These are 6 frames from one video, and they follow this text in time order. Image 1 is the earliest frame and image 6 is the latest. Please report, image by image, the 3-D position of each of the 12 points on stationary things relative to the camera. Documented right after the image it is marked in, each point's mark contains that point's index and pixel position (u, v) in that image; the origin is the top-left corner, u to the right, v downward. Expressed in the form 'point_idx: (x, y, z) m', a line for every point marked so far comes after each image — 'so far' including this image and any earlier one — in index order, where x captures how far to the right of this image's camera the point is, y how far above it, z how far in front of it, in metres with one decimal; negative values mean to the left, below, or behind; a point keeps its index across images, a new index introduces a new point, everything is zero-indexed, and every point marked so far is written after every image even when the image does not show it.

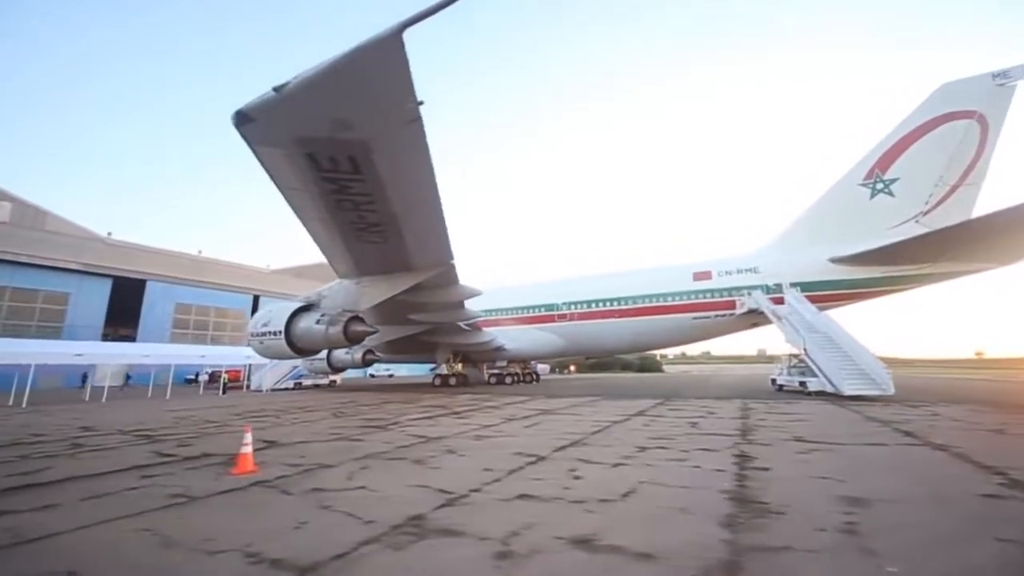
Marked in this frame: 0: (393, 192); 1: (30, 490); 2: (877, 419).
0: (-1.4, +1.1, +5.8) m
1: (-3.5, -1.5, +3.7) m
2: (+4.6, -1.7, +6.1) m
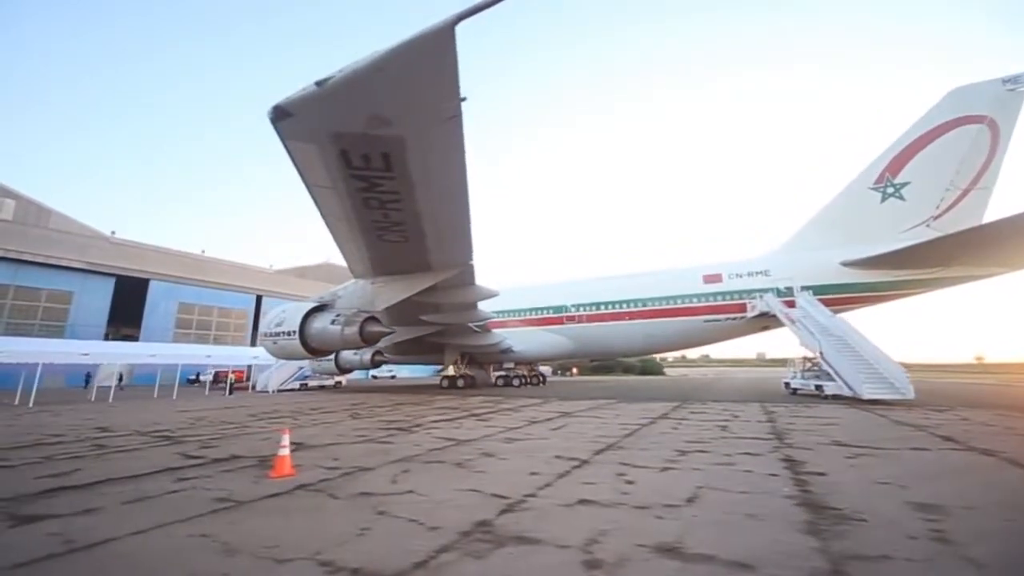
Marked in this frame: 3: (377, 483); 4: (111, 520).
0: (-1.0, +1.1, +5.8) m
1: (-3.2, -1.5, +3.5) m
2: (+4.9, -1.7, +6.1) m
3: (-1.0, -1.5, +3.7) m
4: (-2.4, -1.4, +3.0) m
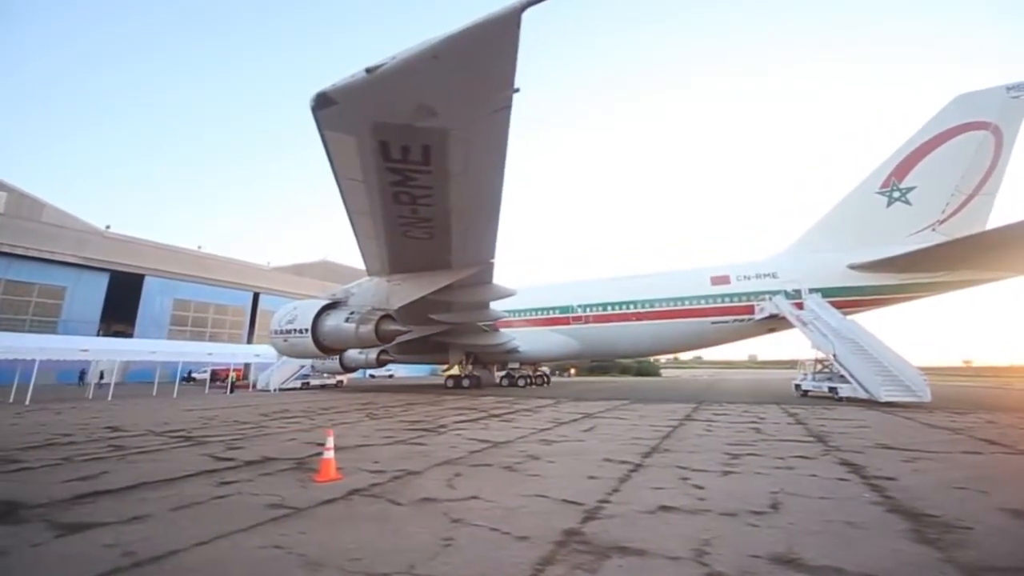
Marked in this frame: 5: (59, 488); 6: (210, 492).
0: (-0.6, +1.2, +5.6) m
1: (-2.7, -1.4, +3.3) m
2: (+5.3, -1.7, +6.1) m
3: (-0.5, -1.4, +3.6) m
4: (-1.9, -1.3, +2.8) m
5: (-3.4, -1.5, +3.7) m
6: (-2.2, -1.5, +3.5) m
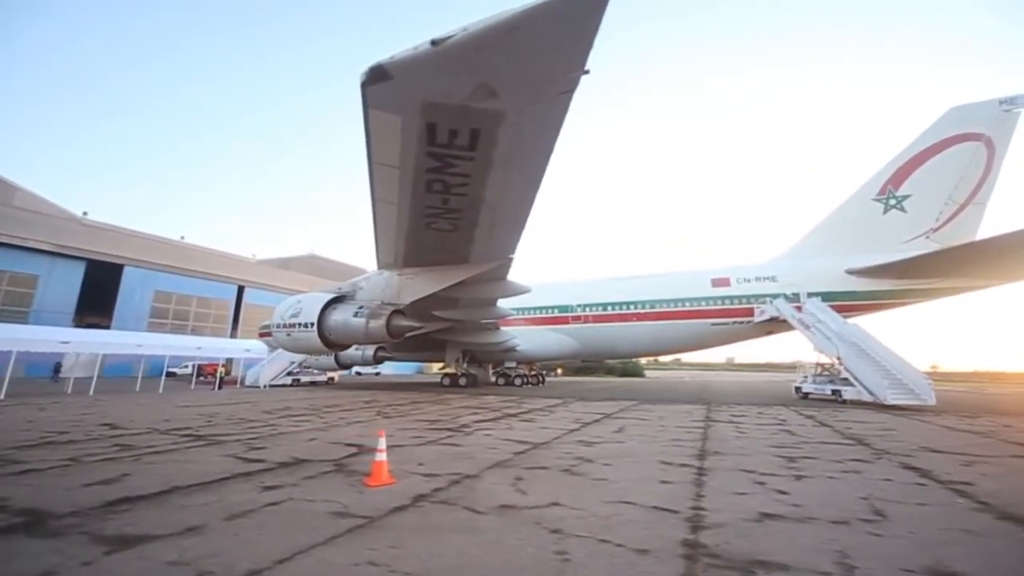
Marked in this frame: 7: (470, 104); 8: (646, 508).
0: (-0.2, +1.2, +5.4) m
1: (-2.2, -1.3, +3.0) m
2: (+5.6, -1.8, +6.1) m
3: (0.0, -1.4, +3.3) m
4: (-1.4, -1.3, +2.5) m
5: (-2.9, -1.4, +3.3) m
6: (-1.6, -1.4, +3.2) m
7: (-0.4, +1.6, +4.3) m
8: (+0.8, -1.3, +3.0) m
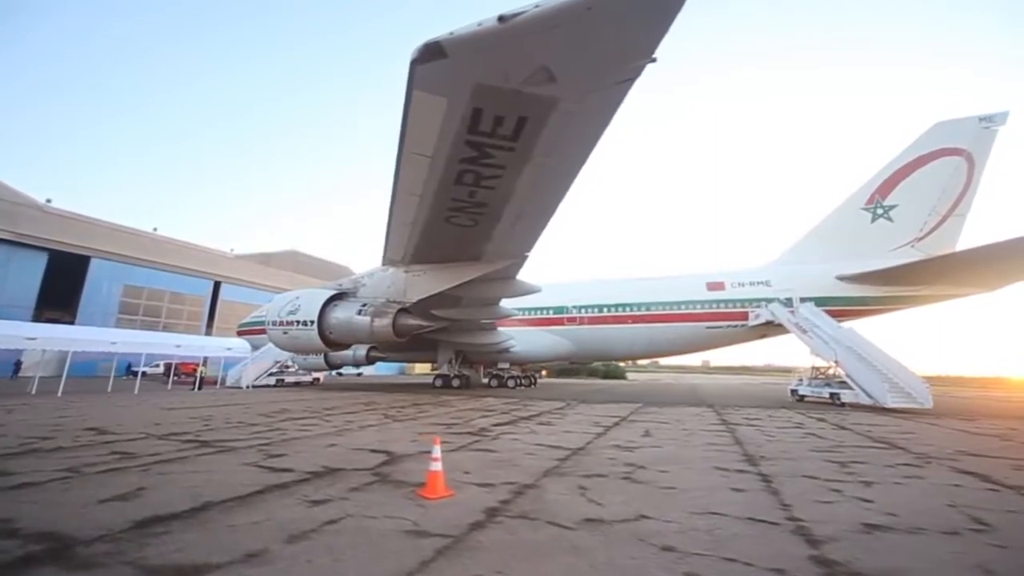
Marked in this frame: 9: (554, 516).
0: (+0.2, +1.2, +5.1) m
1: (-1.7, -1.3, +2.6) m
2: (+5.9, -1.9, +6.2) m
3: (+0.4, -1.3, +3.1) m
4: (-0.9, -1.2, +2.1) m
5: (-2.4, -1.3, +2.9) m
6: (-1.2, -1.3, +2.9) m
7: (+0.1, +1.6, +4.0) m
8: (+1.3, -1.3, +2.8) m
9: (+0.2, -1.3, +2.8) m
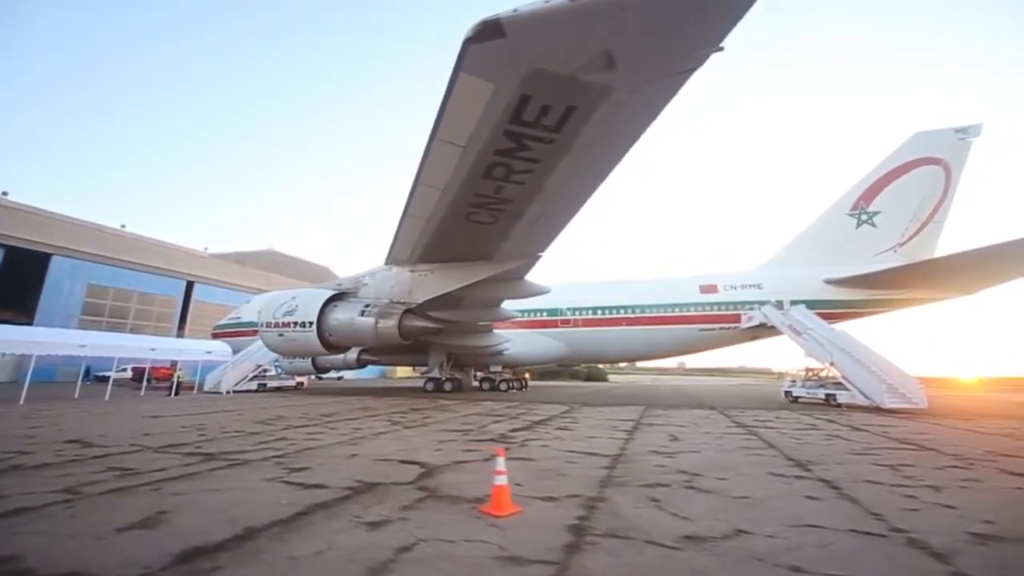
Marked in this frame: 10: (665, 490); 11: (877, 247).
0: (+0.6, +1.3, +4.9) m
1: (-1.2, -1.2, +2.2) m
2: (+6.2, -1.9, +6.3) m
3: (+0.9, -1.3, +2.9) m
4: (-0.4, -1.2, +1.8) m
5: (-1.9, -1.3, +2.5) m
6: (-0.7, -1.3, +2.5) m
7: (+0.5, +1.6, +3.8) m
8: (+1.8, -1.3, +2.6) m
9: (+0.7, -1.3, +2.6) m
10: (+1.0, -1.4, +3.5) m
11: (+9.7, +1.2, +13.1) m
